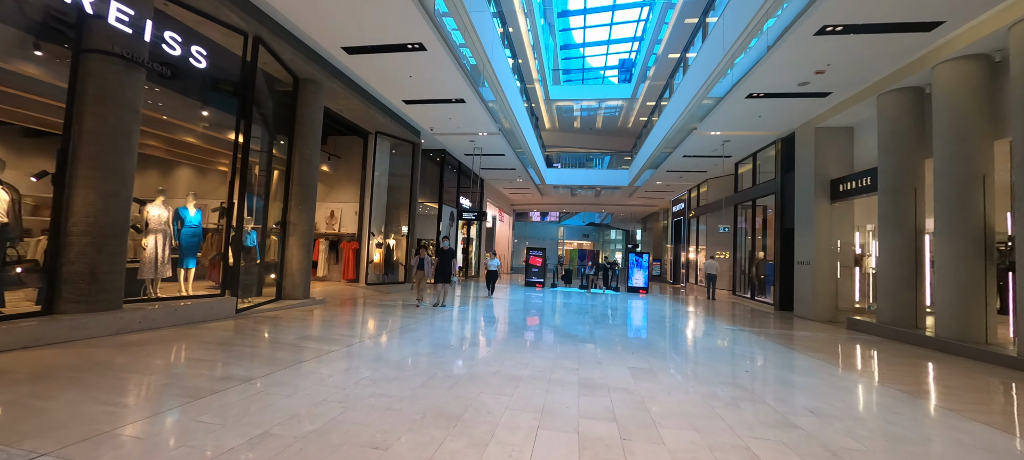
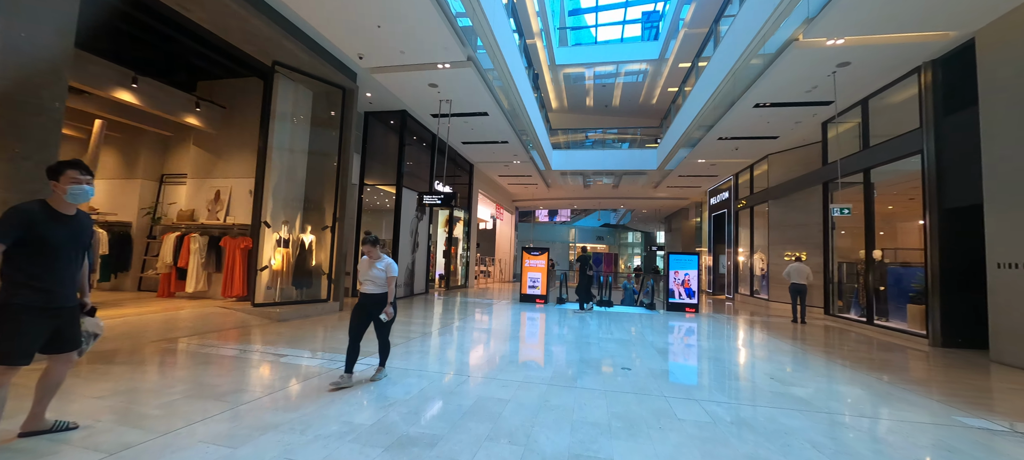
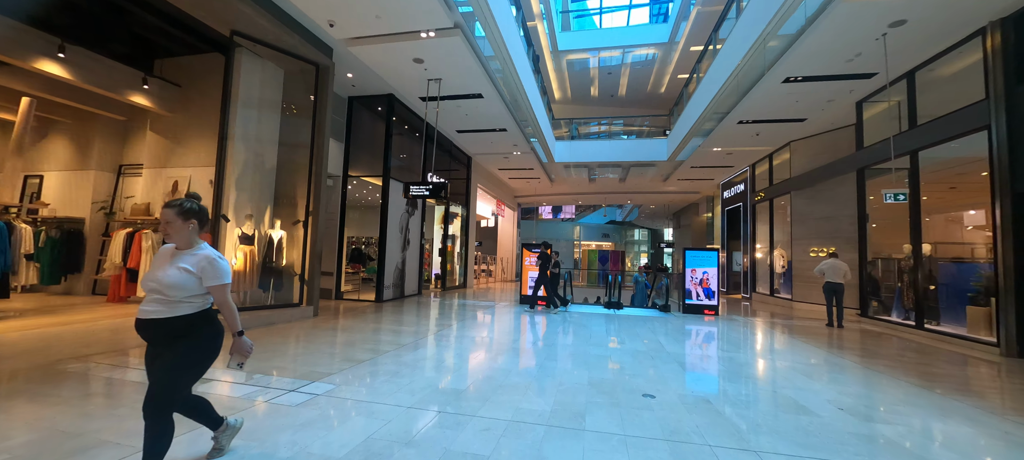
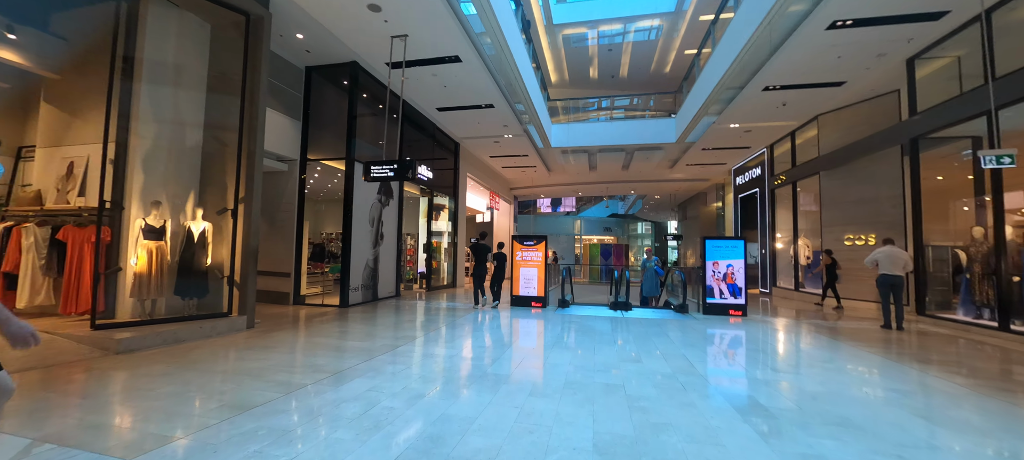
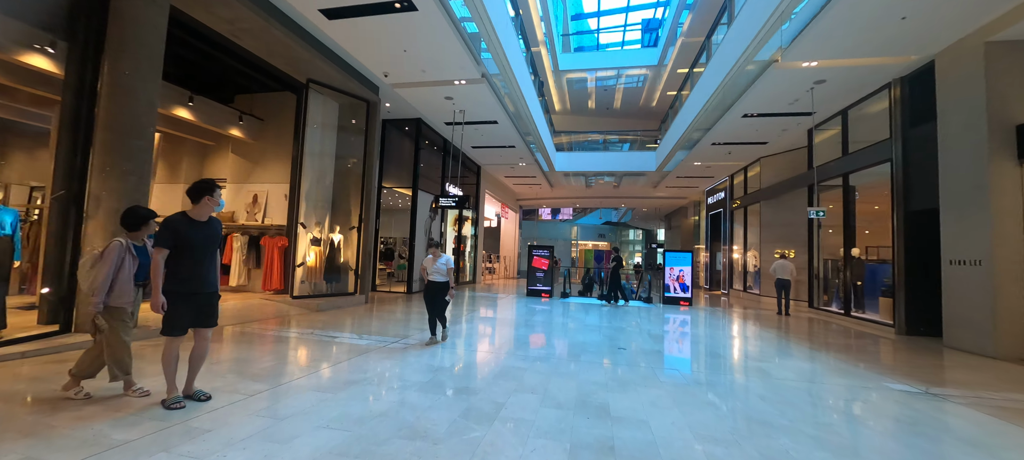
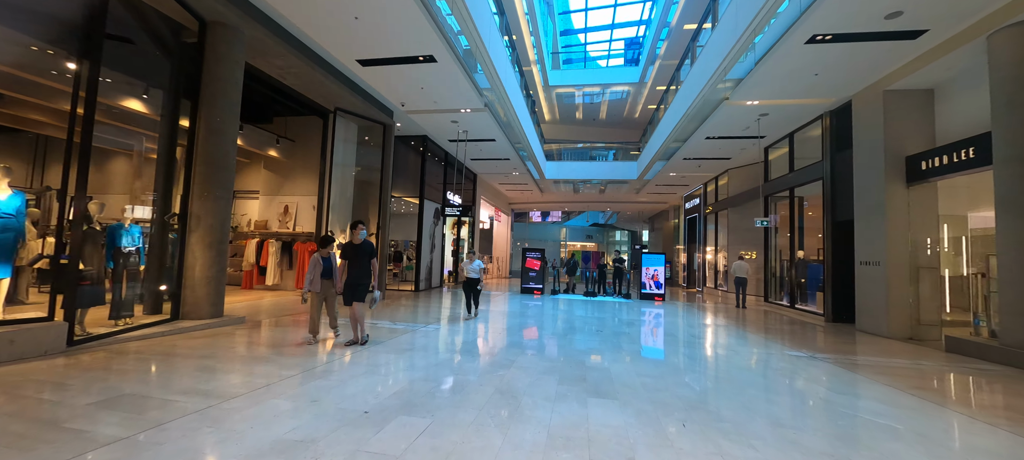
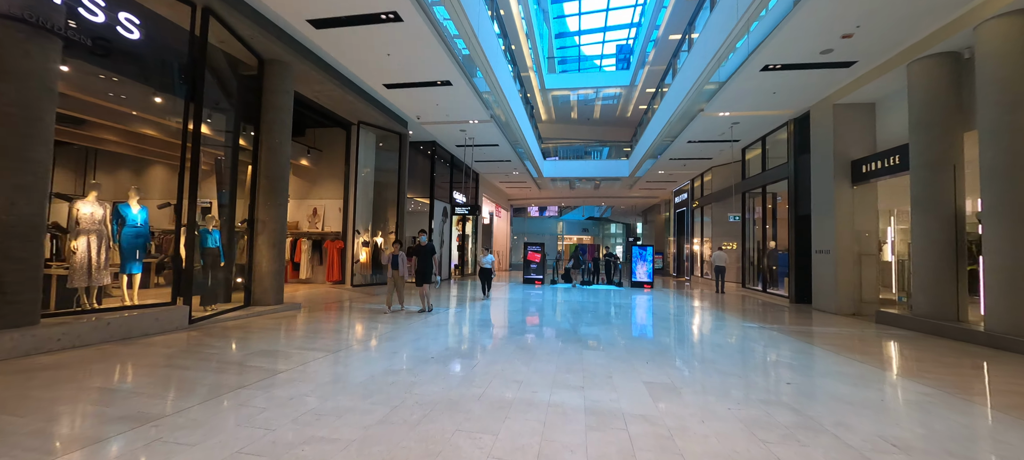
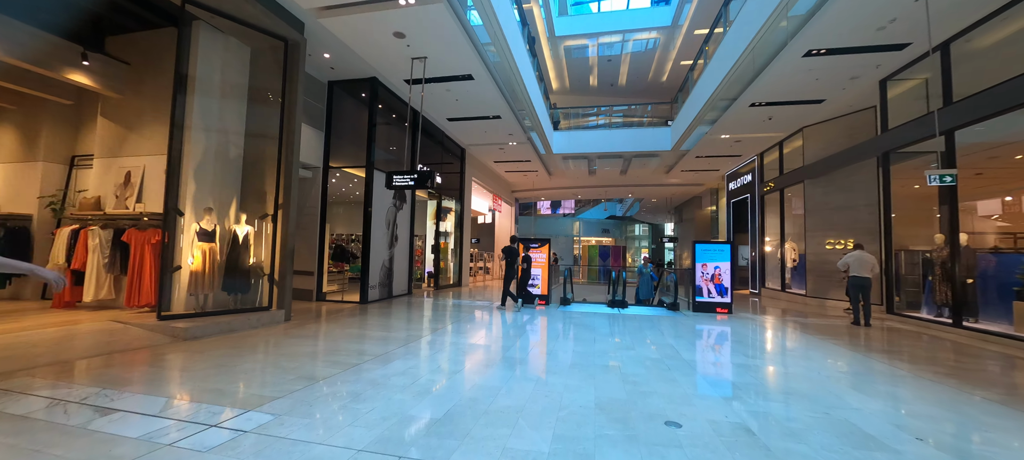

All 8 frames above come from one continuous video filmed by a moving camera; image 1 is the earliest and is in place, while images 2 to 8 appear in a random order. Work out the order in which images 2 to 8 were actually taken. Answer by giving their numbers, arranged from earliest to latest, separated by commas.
7, 6, 5, 2, 3, 8, 4
